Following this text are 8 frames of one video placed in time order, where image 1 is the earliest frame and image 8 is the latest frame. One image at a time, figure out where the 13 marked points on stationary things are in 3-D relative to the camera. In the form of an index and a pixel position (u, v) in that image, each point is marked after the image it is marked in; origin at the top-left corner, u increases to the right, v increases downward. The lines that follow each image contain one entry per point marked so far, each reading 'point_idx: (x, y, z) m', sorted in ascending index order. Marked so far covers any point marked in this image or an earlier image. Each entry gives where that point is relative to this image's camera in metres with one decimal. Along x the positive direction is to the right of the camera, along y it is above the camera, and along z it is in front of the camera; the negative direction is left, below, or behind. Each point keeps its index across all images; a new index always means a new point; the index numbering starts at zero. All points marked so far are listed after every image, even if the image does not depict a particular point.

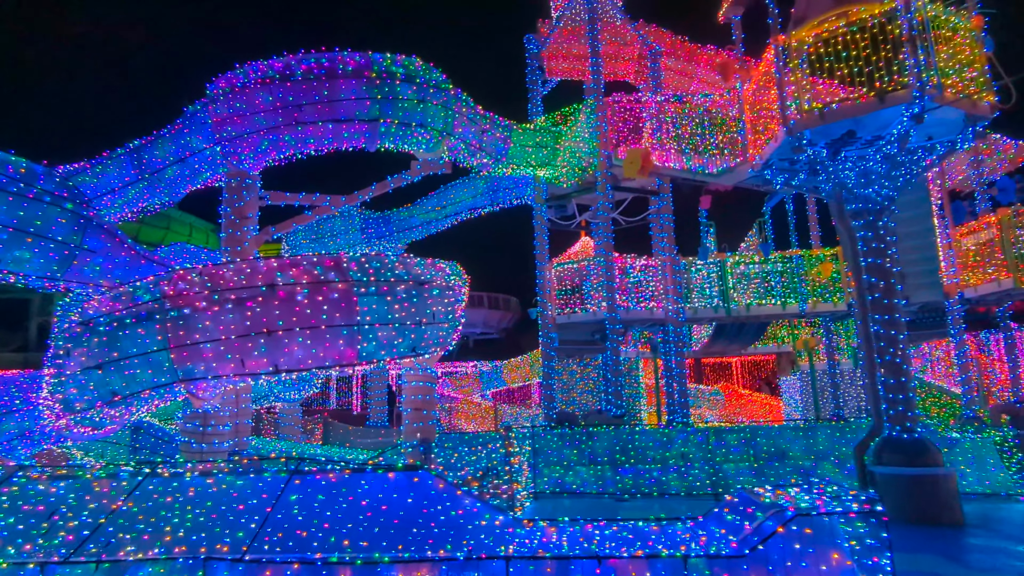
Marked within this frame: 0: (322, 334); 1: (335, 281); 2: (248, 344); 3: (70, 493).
0: (-2.1, -0.5, +7.1) m
1: (-2.0, +0.1, +7.3) m
2: (-2.9, -0.6, +6.9) m
3: (-4.1, -1.9, +5.9) m
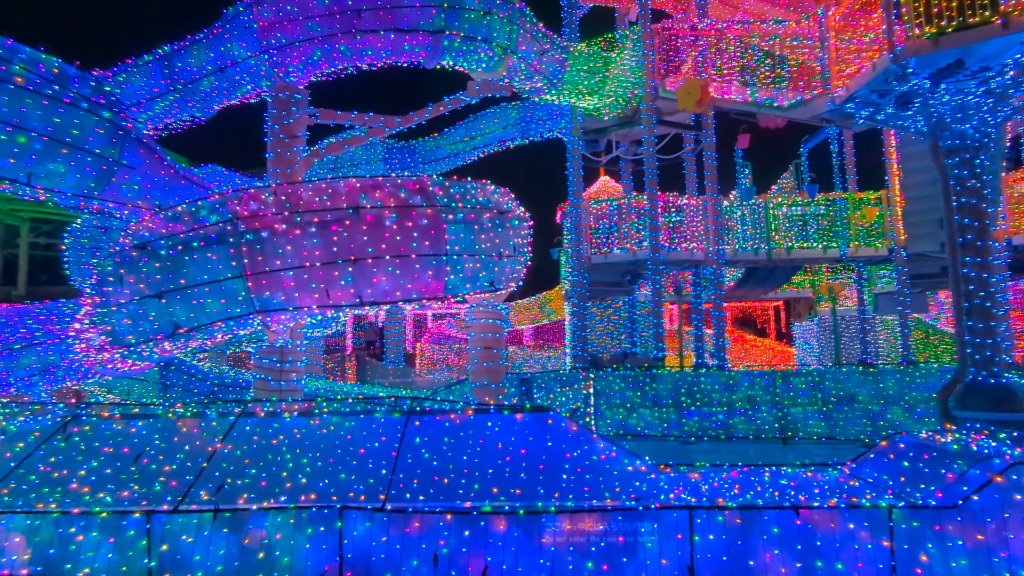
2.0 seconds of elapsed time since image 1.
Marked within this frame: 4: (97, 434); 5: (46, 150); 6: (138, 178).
0: (-1.0, +0.2, +6.5) m
1: (-0.9, +0.8, +6.6) m
2: (-1.7, +0.1, +6.2) m
3: (-3.0, -1.2, +5.2) m
4: (-3.5, -1.2, +5.2) m
5: (-5.0, +1.5, +6.7) m
6: (-4.6, +1.3, +7.6) m
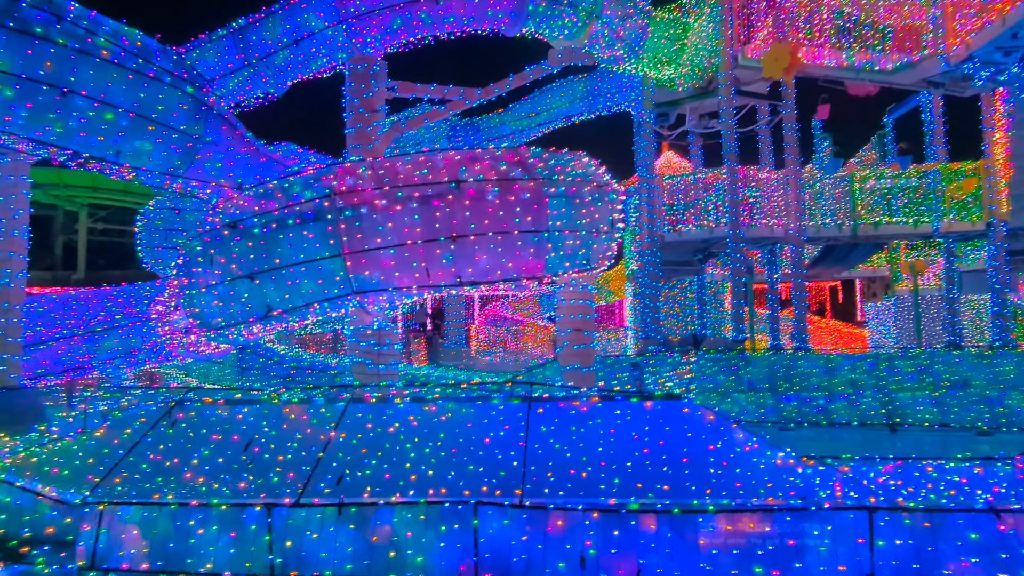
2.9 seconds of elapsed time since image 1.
0: (0.0, +0.5, +6.1) m
1: (+0.1, +1.1, +6.1) m
2: (-0.7, +0.3, +5.8) m
3: (-2.0, -1.1, +5.0) m
4: (-2.5, -1.1, +5.0) m
5: (-3.9, +1.7, +6.5) m
6: (-3.5, +1.5, +7.4) m
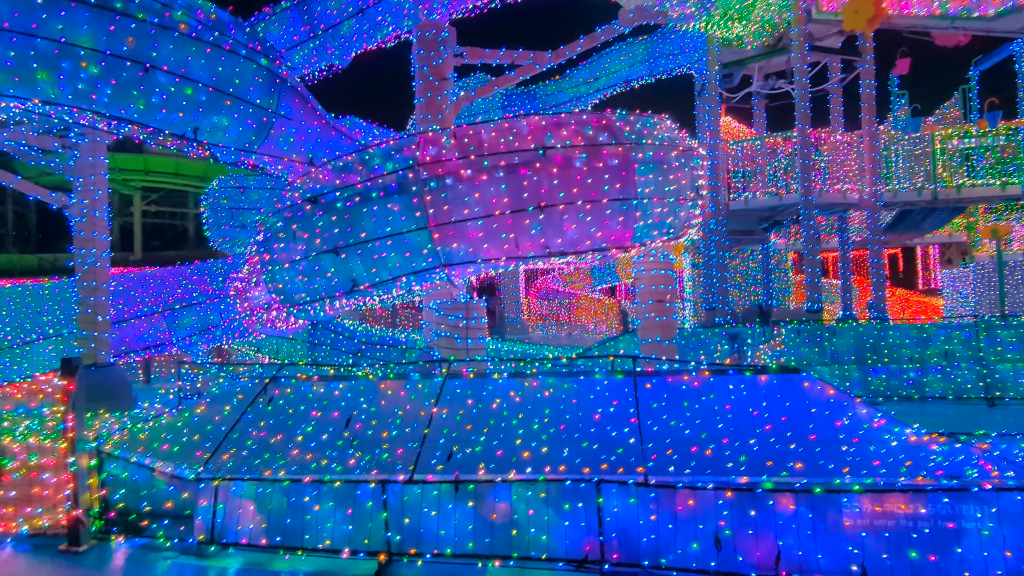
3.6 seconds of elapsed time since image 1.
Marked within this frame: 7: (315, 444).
0: (+0.8, +0.7, +5.8) m
1: (+1.0, +1.3, +5.9) m
2: (+0.1, +0.6, +5.6) m
3: (-1.2, -0.9, +4.9) m
4: (-1.7, -0.9, +5.0) m
5: (-3.1, +1.9, +6.4) m
6: (-2.6, +1.8, +7.3) m
7: (-1.4, -1.1, +4.6) m
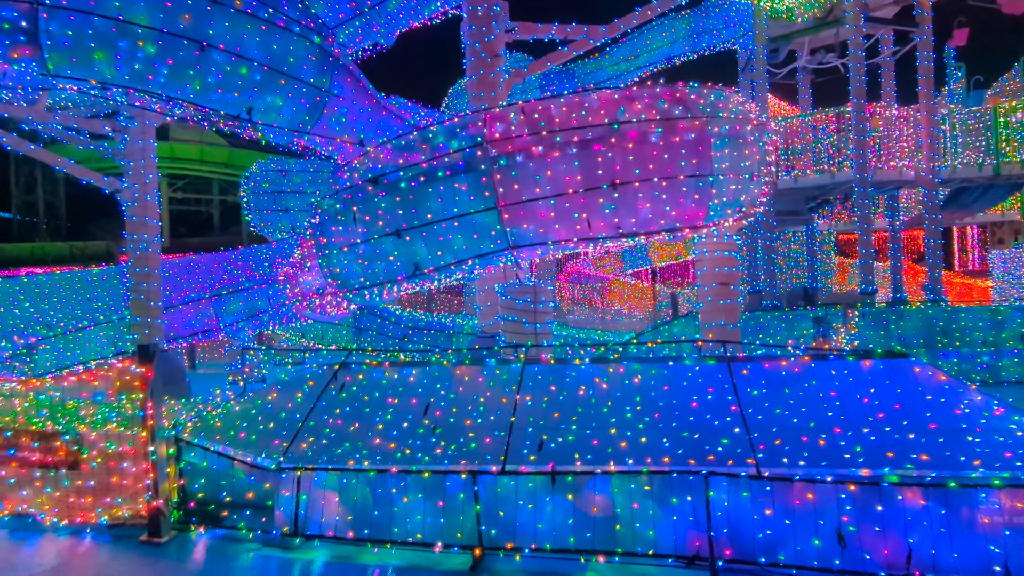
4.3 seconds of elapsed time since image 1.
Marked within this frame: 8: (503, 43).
0: (+1.5, +0.9, +5.5) m
1: (+1.6, +1.5, +5.6) m
2: (+0.7, +0.8, +5.4) m
3: (-0.6, -0.7, +4.7) m
4: (-1.1, -0.7, +4.8) m
5: (-2.5, +2.0, +6.2) m
6: (-1.9, +2.0, +7.1) m
7: (-0.8, -1.0, +4.4) m
8: (-0.1, +3.1, +7.9) m
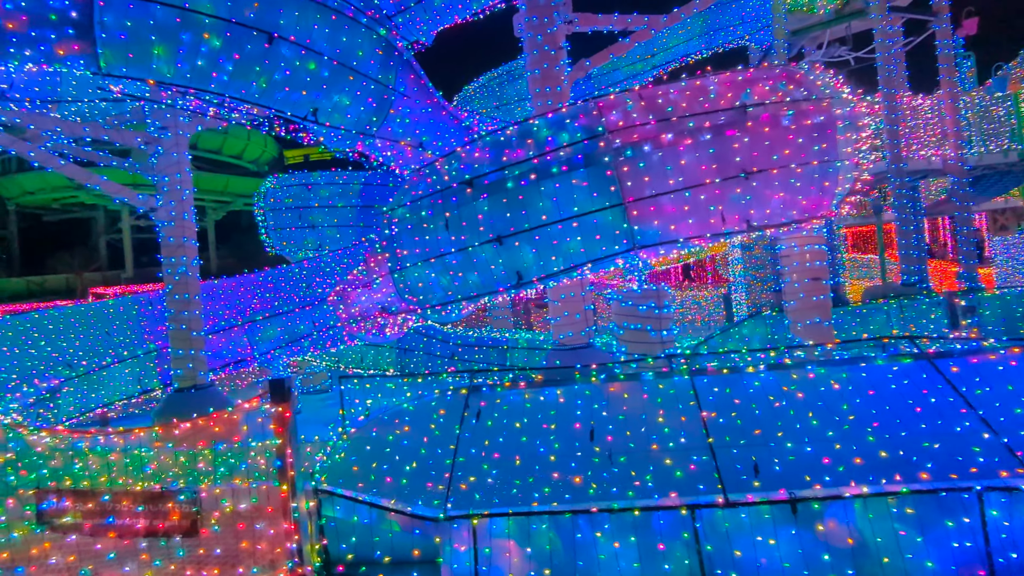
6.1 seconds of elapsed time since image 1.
0: (+2.4, +0.9, +5.1) m
1: (+2.5, +1.5, +5.1) m
2: (+1.7, +0.8, +4.9) m
3: (+0.5, -0.8, +4.2) m
4: (0.0, -0.8, +4.2) m
5: (-1.6, +1.9, +5.6) m
6: (-1.1, +1.8, +6.5) m
7: (+0.3, -1.1, +3.8) m
8: (+0.6, +3.0, +7.4) m
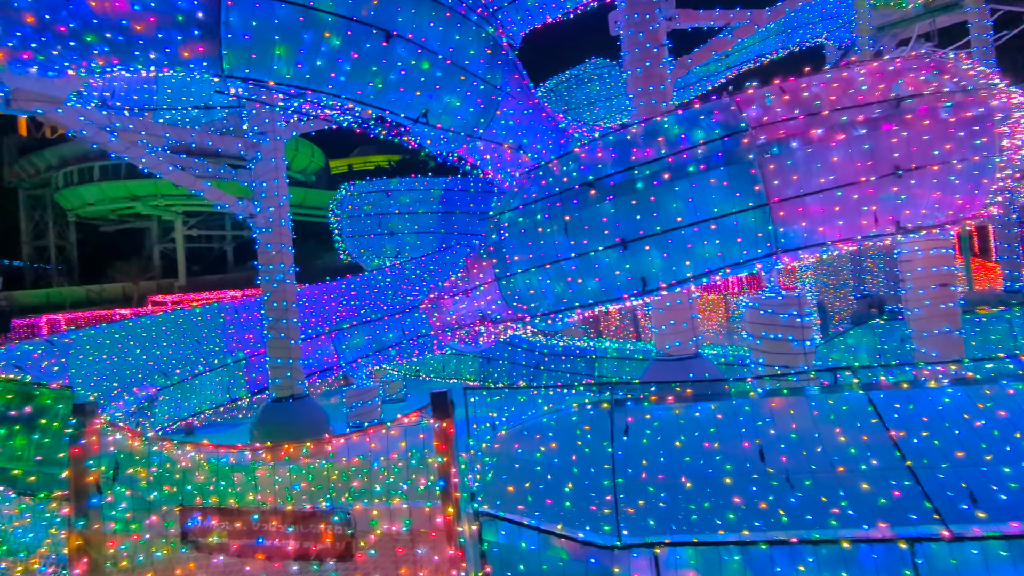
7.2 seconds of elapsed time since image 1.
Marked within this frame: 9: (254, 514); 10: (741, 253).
0: (+3.4, +0.9, +4.7) m
1: (+3.5, +1.5, +4.7) m
2: (+2.7, +0.7, +4.5) m
3: (+1.5, -0.8, +3.8) m
4: (+1.0, -0.9, +3.9) m
5: (-0.6, +1.8, +5.4) m
6: (0.0, +1.7, +6.2) m
7: (+1.3, -1.1, +3.5) m
8: (+1.7, +2.9, +7.1) m
9: (-1.4, -1.2, +3.3) m
10: (+1.7, +0.3, +4.7) m
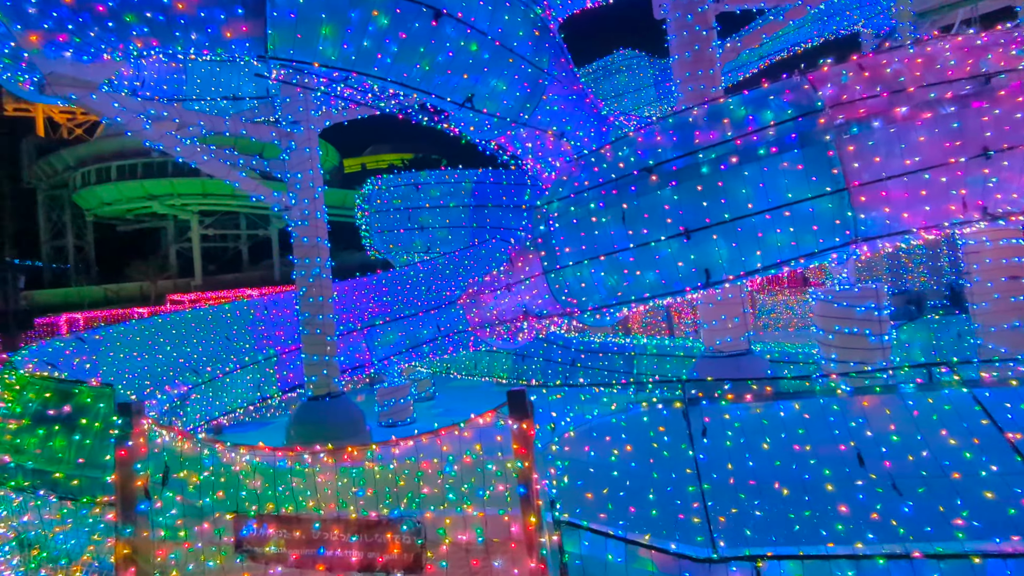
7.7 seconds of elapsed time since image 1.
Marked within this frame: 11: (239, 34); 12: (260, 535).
0: (+3.8, +0.9, +4.4) m
1: (+3.9, +1.6, +4.4) m
2: (+3.1, +0.8, +4.2) m
3: (+1.9, -0.8, +3.5) m
4: (+1.4, -0.8, +3.6) m
5: (-0.1, +1.9, +5.1) m
6: (+0.4, +1.8, +6.0) m
7: (+1.7, -1.0, +3.2) m
8: (+2.2, +3.0, +6.8) m
9: (-1.0, -1.1, +3.1) m
10: (+2.1, +0.3, +4.4) m
11: (-1.9, +1.8, +4.4) m
12: (-1.3, -1.2, +3.1) m
